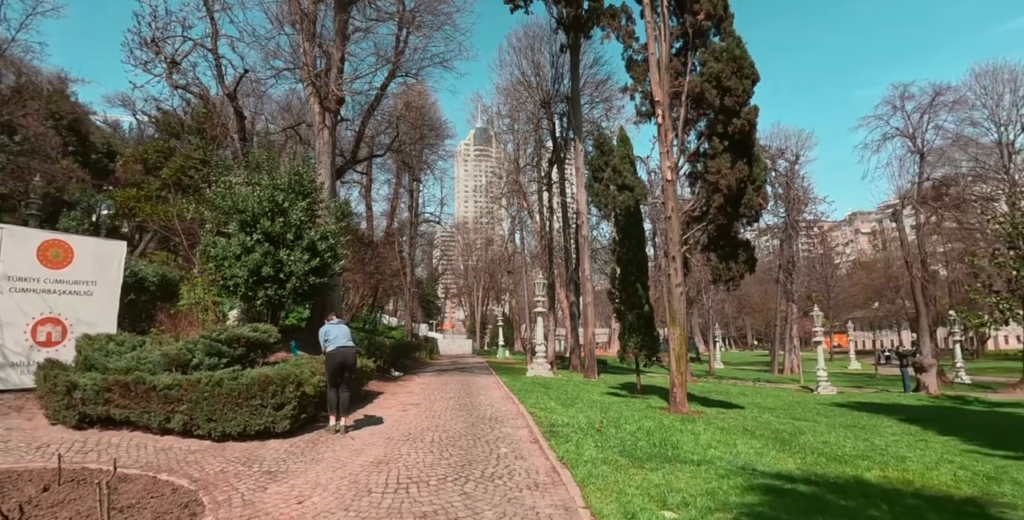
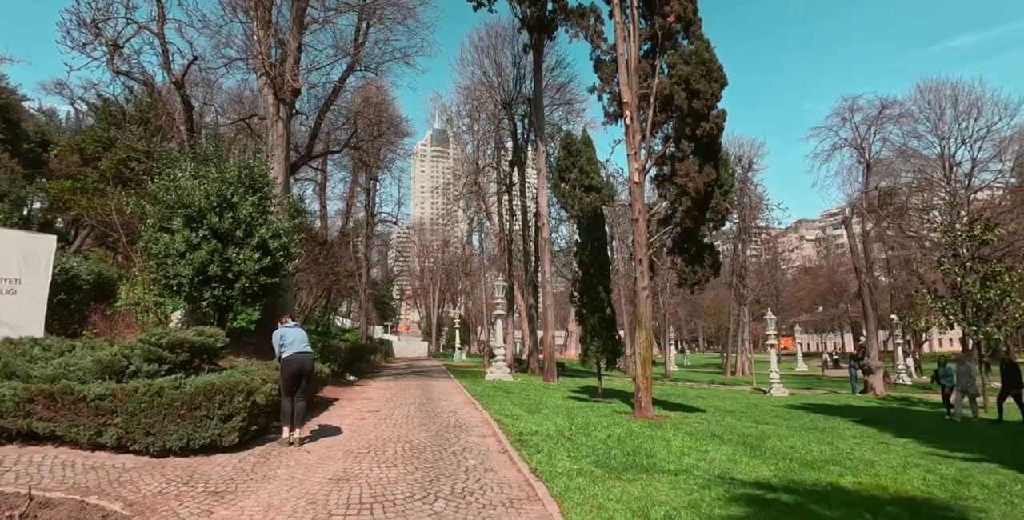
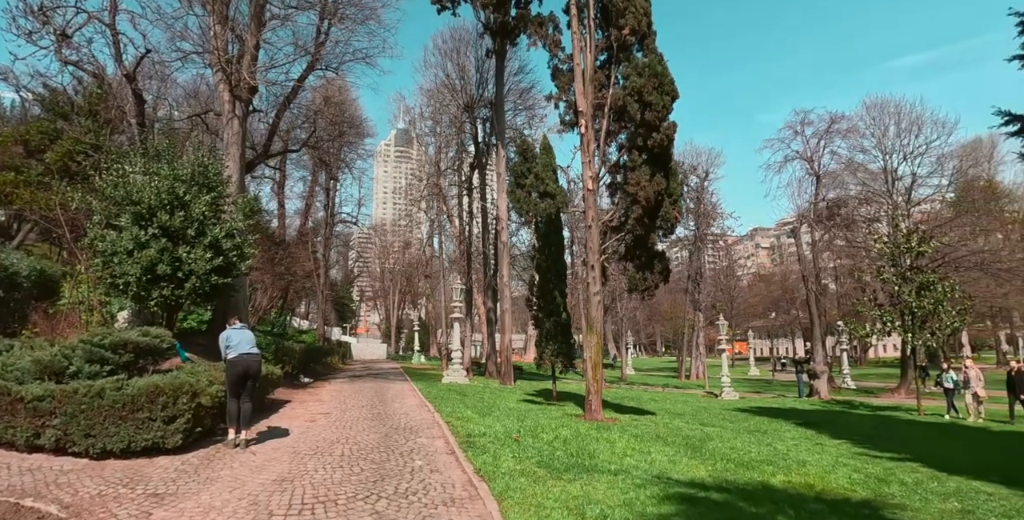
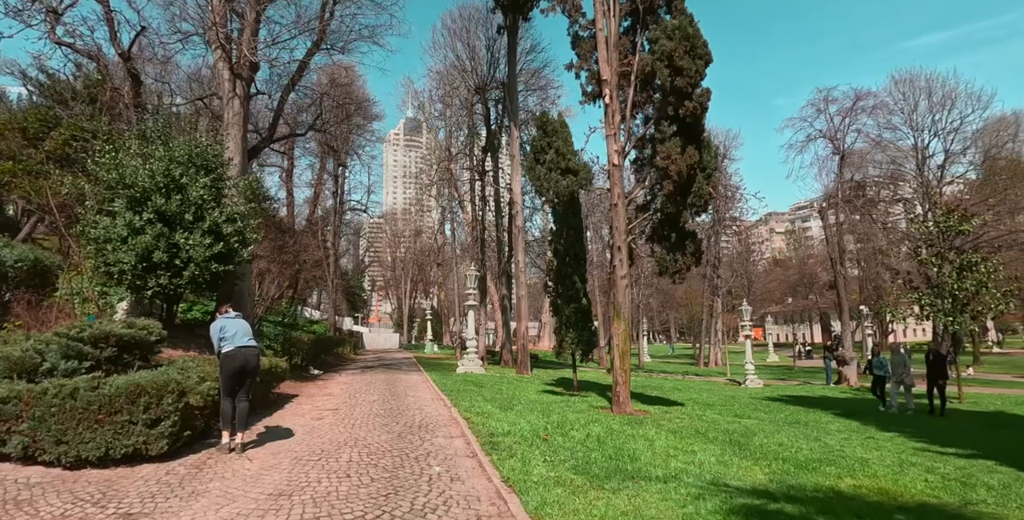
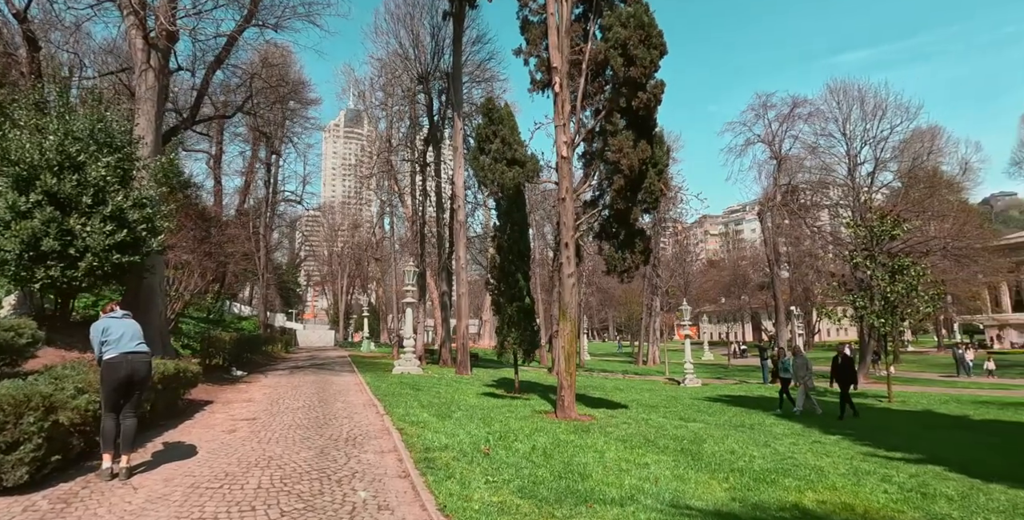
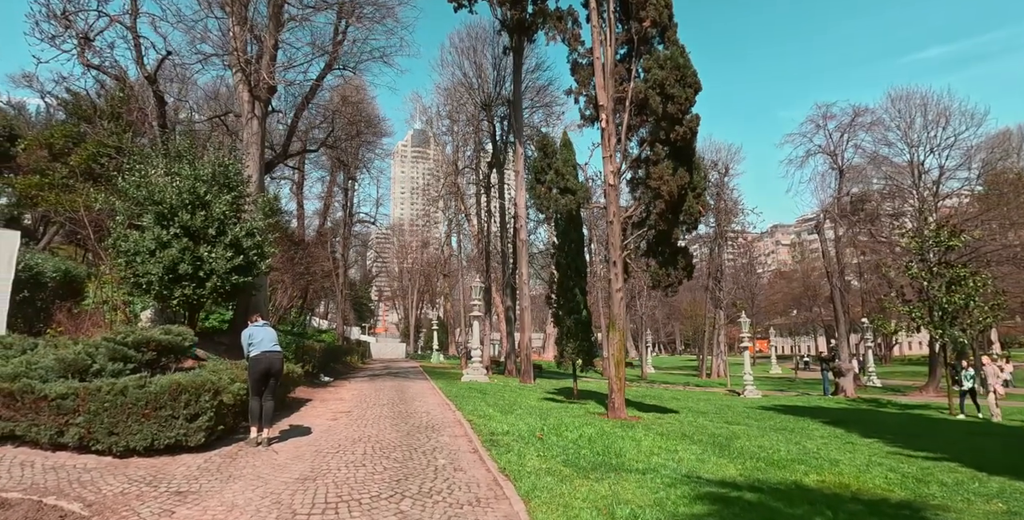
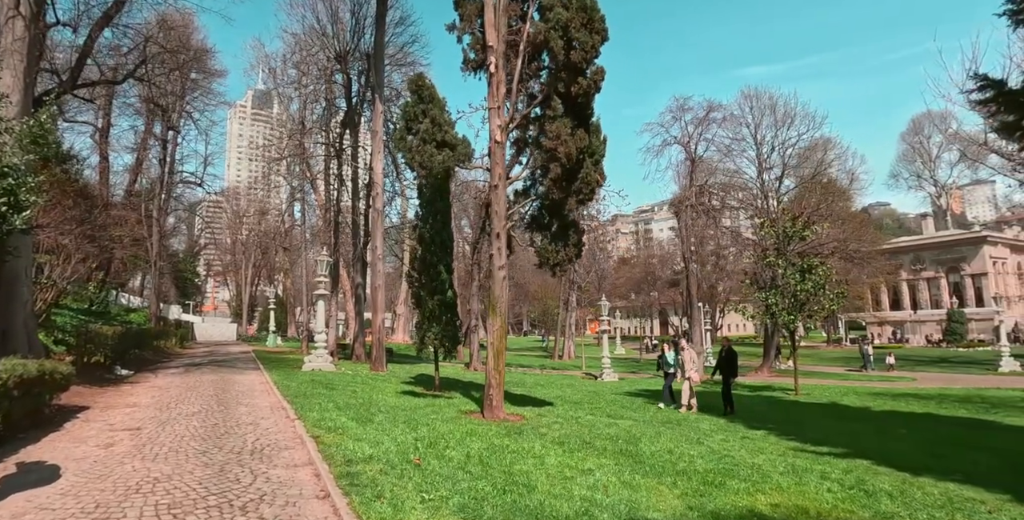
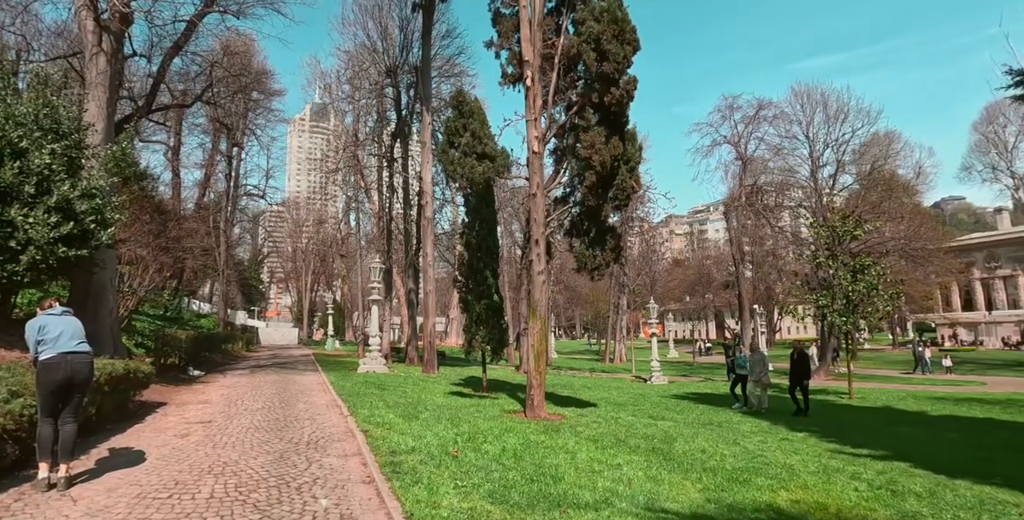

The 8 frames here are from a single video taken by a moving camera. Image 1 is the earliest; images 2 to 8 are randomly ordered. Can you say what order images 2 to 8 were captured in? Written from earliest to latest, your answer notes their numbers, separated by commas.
3, 6, 2, 4, 5, 8, 7
